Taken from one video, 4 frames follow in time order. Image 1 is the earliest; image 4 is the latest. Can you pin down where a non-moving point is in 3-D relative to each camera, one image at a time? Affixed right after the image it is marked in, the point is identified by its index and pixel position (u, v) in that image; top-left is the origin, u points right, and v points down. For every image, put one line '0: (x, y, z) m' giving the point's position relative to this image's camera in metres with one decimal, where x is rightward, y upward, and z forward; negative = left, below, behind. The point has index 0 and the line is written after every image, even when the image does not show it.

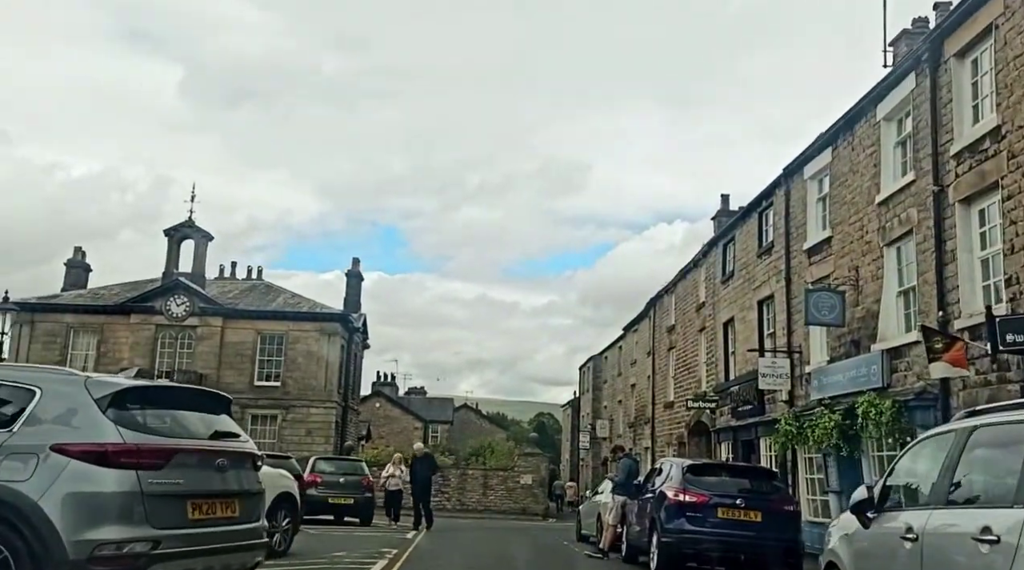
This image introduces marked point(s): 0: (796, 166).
0: (+5.0, +2.1, +17.9) m
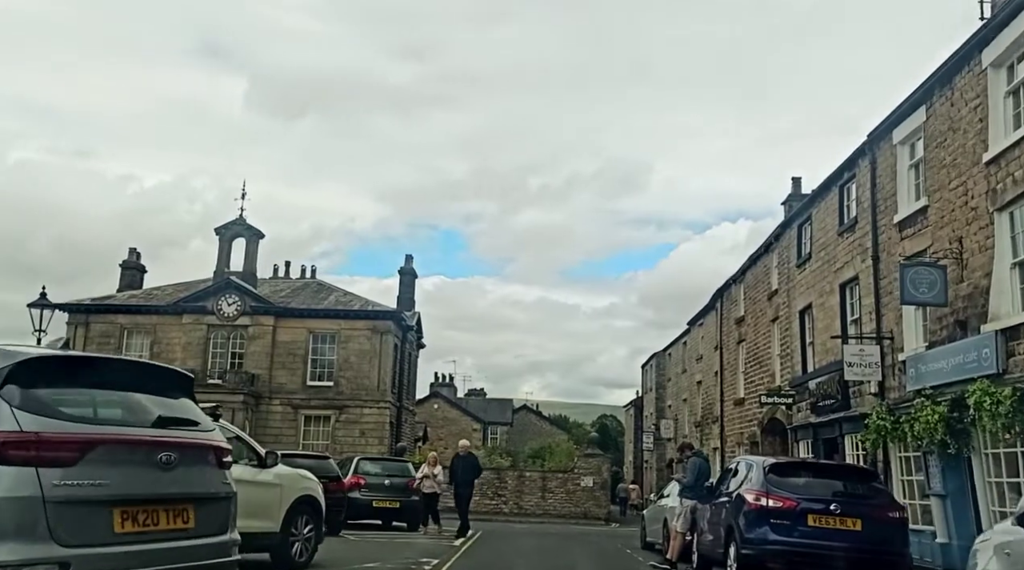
0: (+5.9, +2.4, +16.0) m
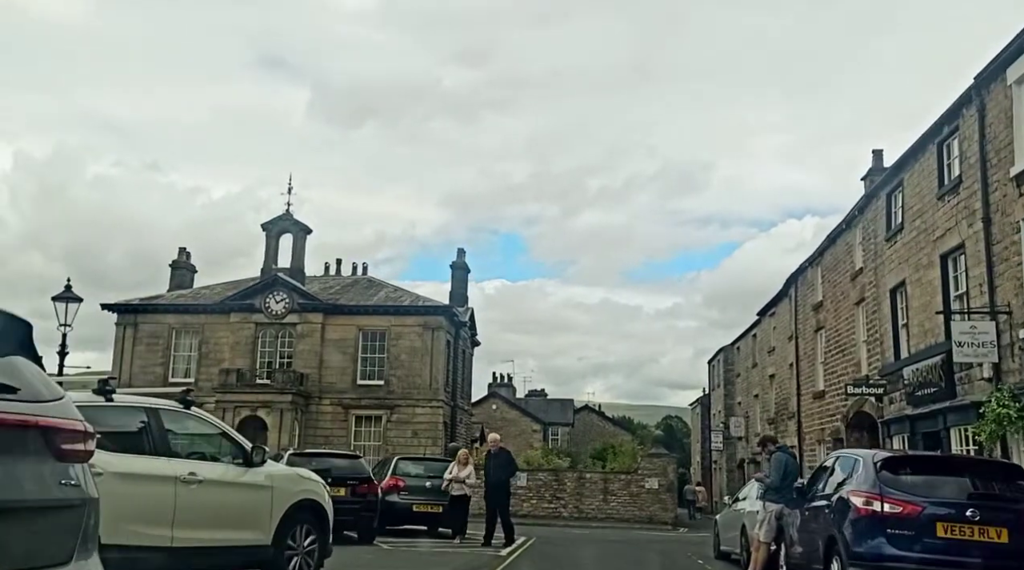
0: (+6.5, +2.9, +13.7) m
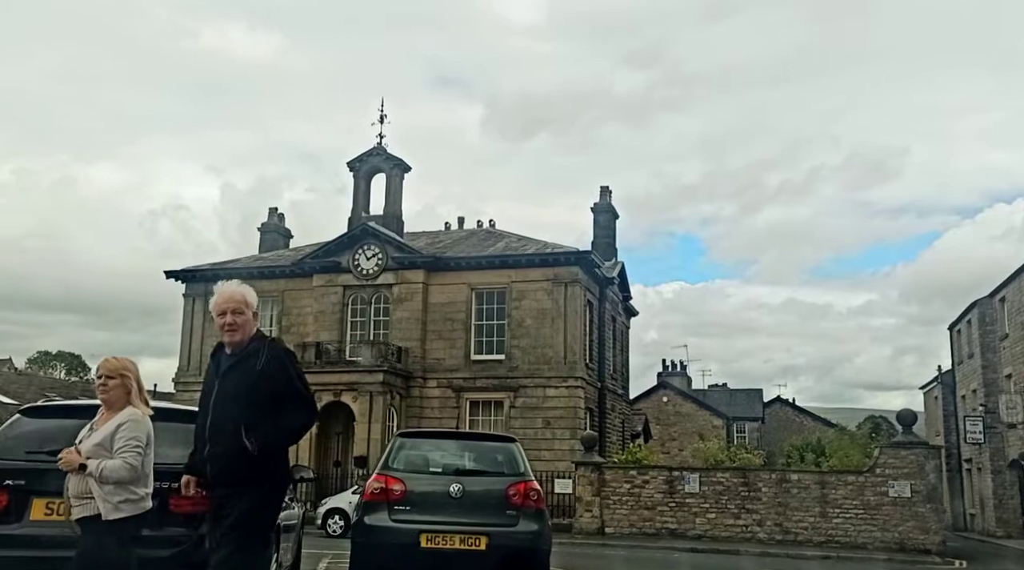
0: (+6.5, +5.0, +2.9) m
